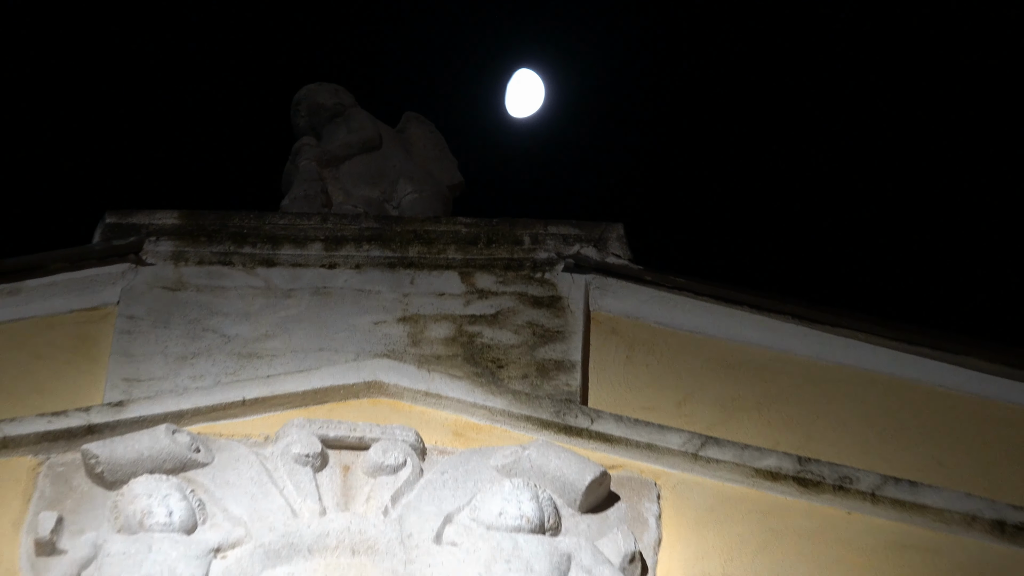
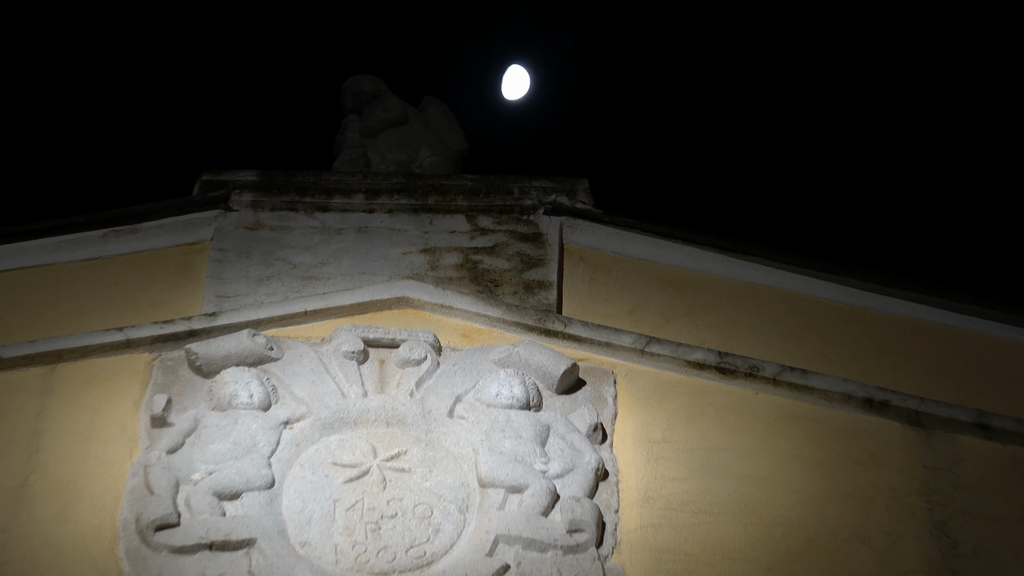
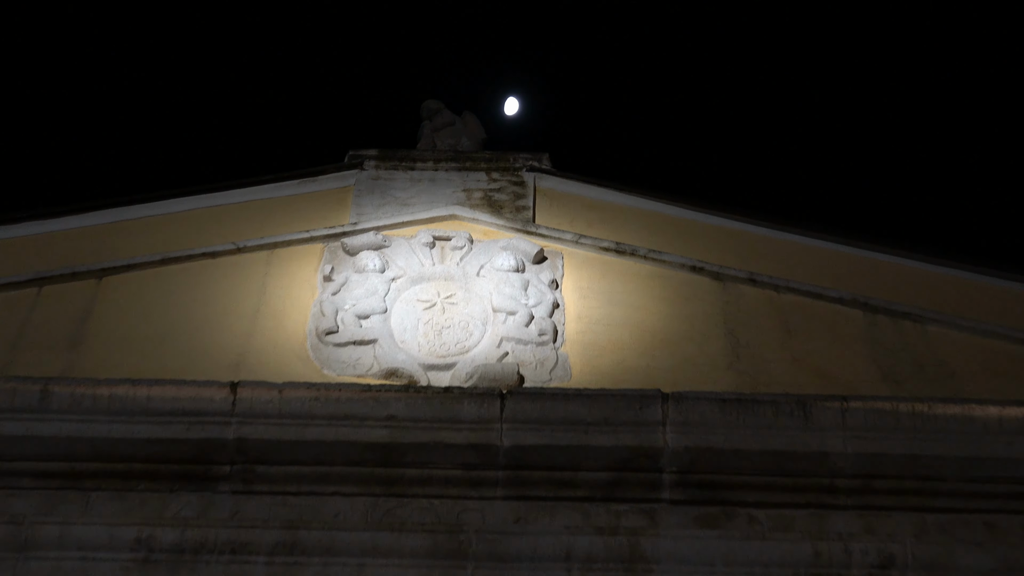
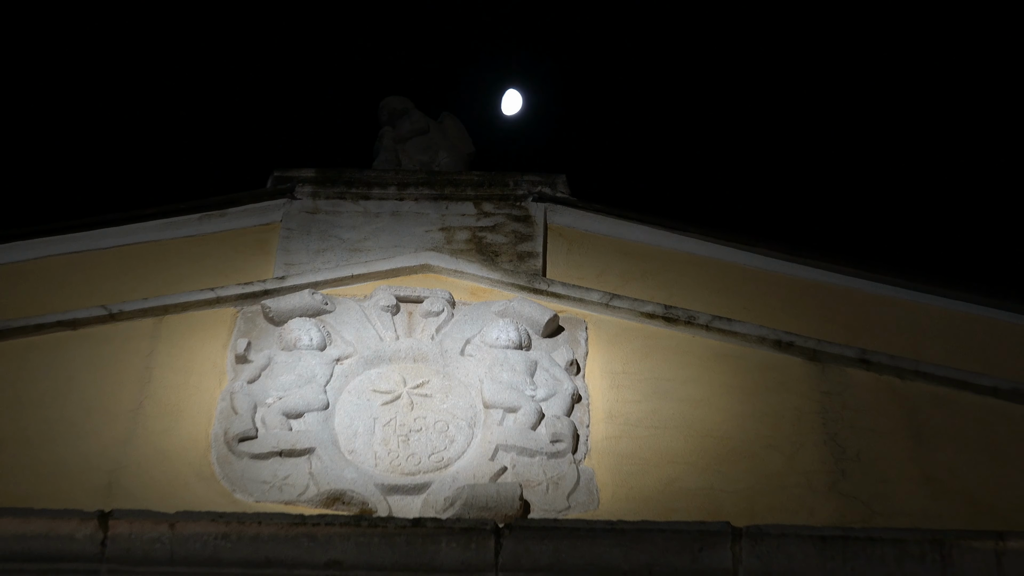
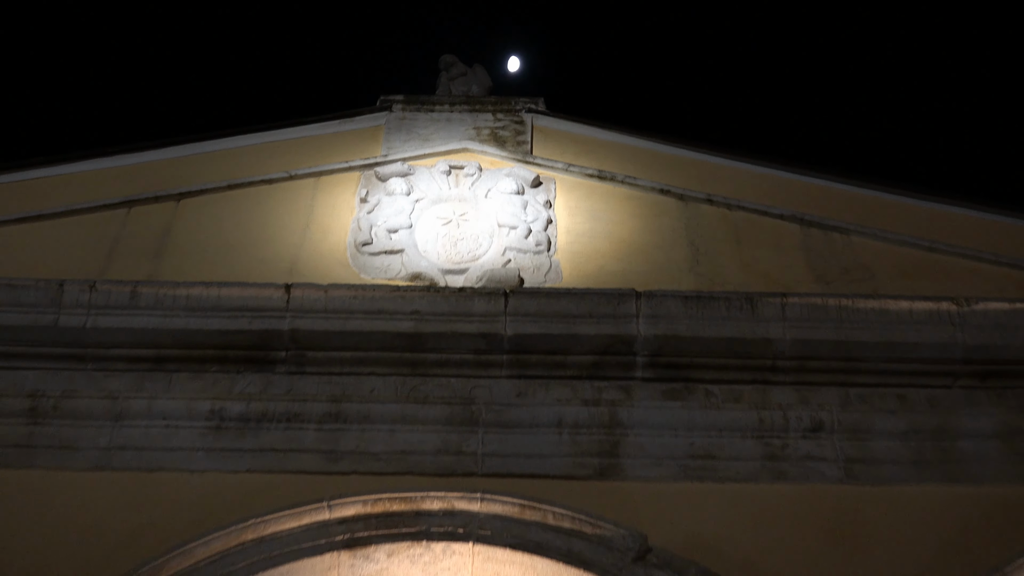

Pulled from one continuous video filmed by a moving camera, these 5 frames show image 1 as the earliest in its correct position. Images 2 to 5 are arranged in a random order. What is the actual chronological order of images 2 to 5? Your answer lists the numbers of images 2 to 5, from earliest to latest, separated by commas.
2, 4, 3, 5
